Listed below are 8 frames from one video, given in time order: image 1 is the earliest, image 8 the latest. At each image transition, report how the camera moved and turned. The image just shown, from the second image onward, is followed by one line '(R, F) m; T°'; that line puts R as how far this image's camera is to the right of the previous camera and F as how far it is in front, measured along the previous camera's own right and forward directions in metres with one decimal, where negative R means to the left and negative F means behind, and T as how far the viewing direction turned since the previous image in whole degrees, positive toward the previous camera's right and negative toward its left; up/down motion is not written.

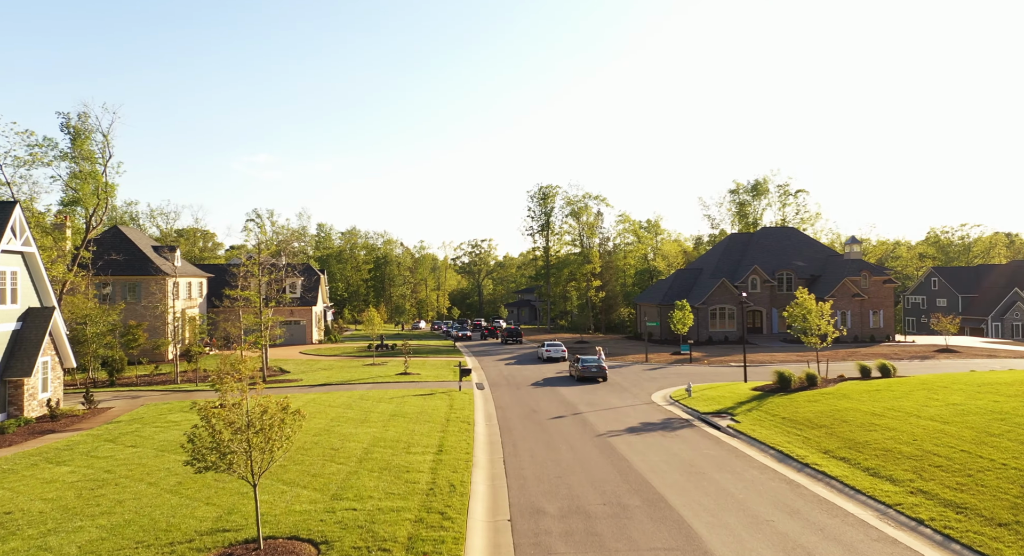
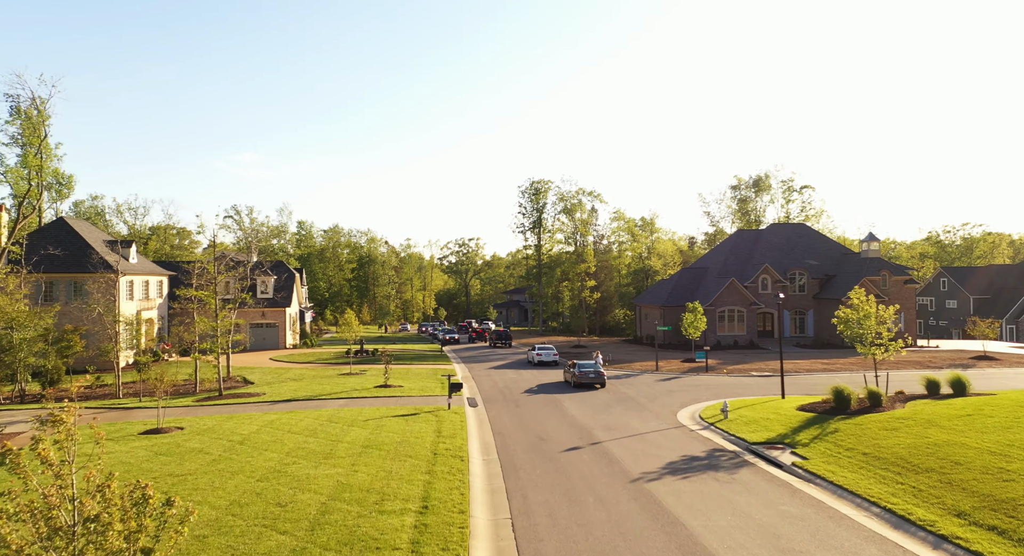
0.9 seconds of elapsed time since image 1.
(-0.4, +5.0) m; +1°
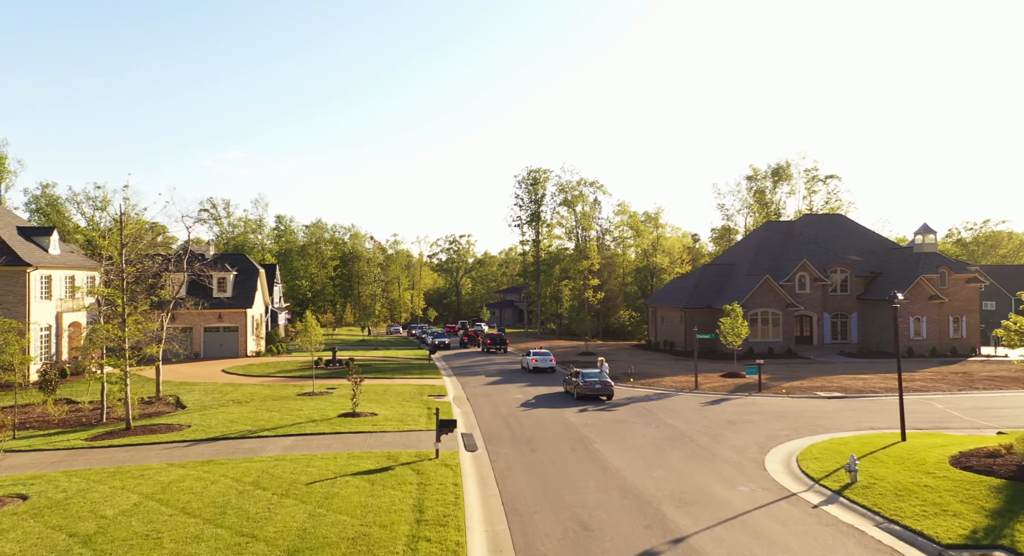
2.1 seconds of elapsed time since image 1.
(-0.6, +8.2) m; +1°
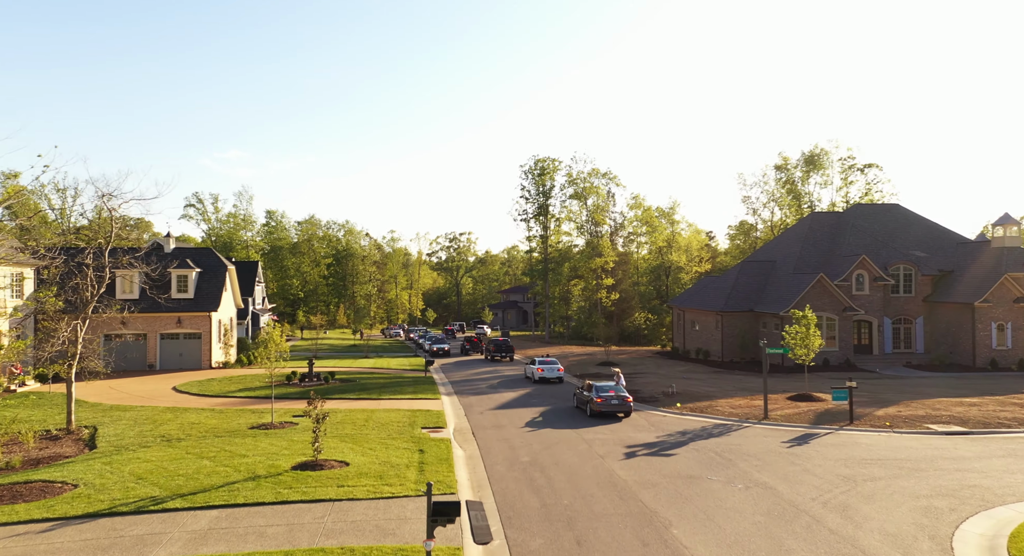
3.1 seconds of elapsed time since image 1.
(-0.6, +7.4) m; 0°
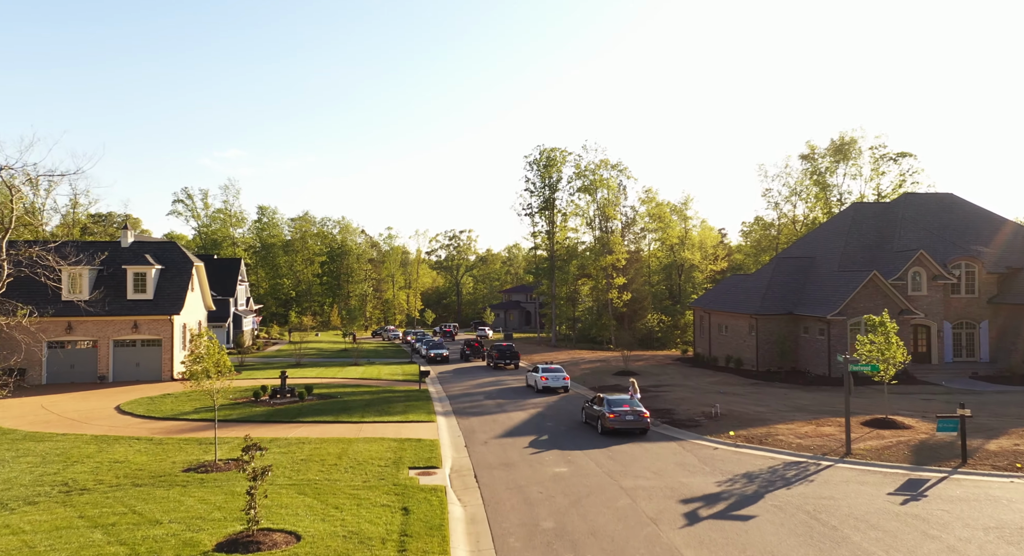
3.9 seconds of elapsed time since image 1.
(-0.3, +5.6) m; 0°
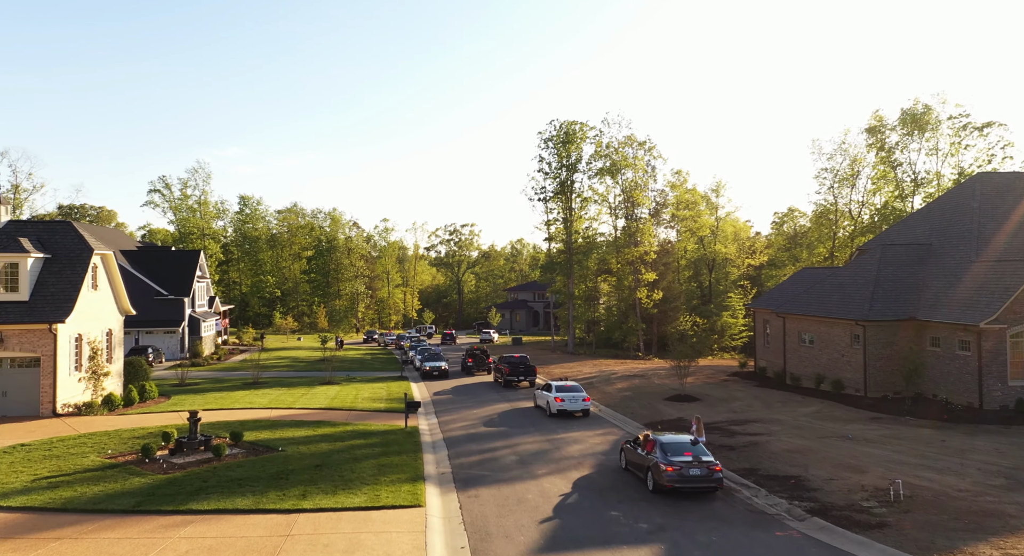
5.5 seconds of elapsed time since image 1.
(-0.8, +10.9) m; 0°
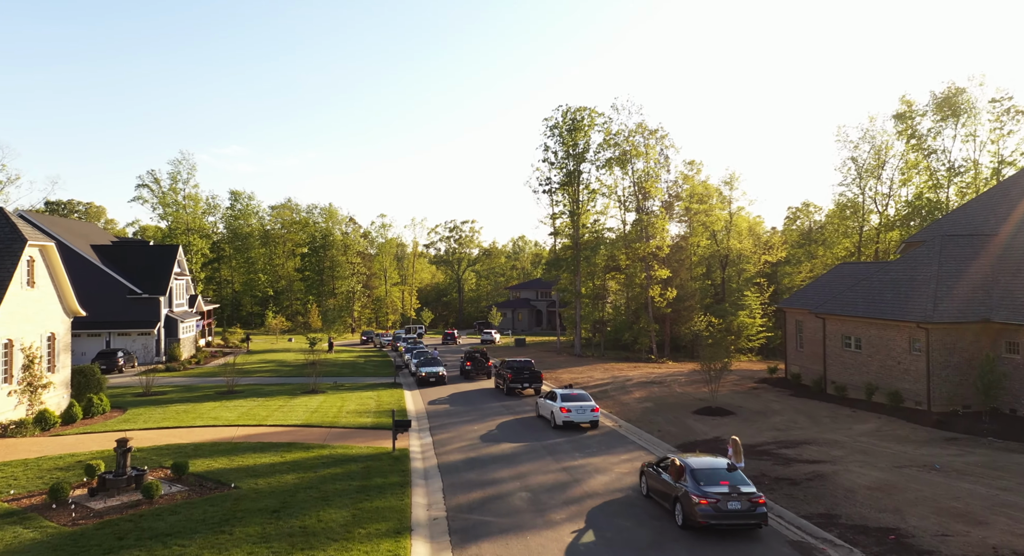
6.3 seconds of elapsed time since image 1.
(-0.2, +4.2) m; 0°
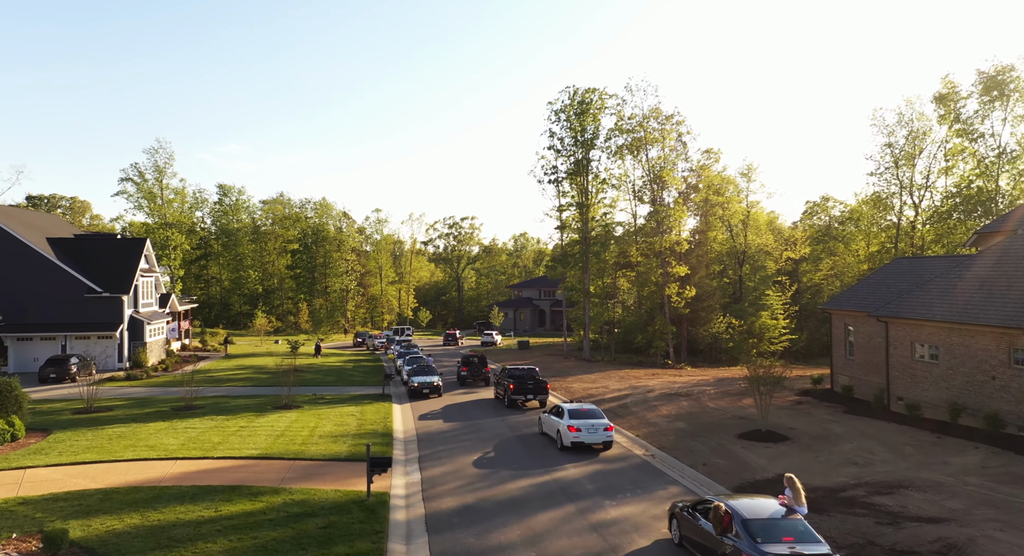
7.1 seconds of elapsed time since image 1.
(-0.2, +5.1) m; 0°
